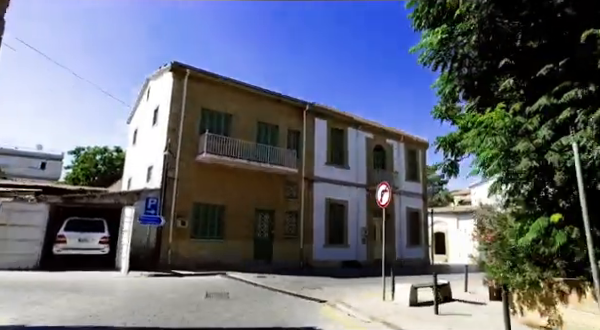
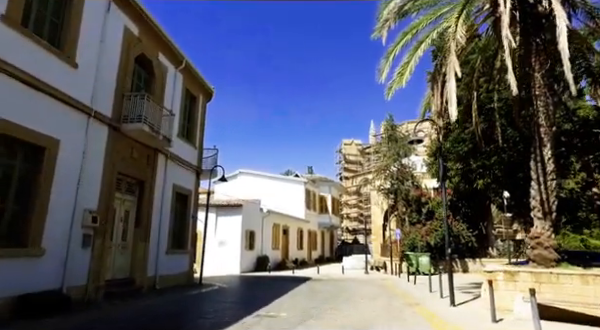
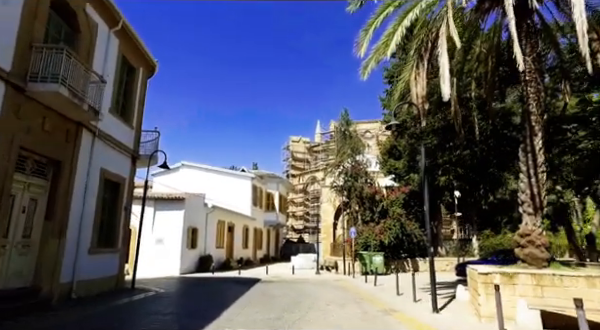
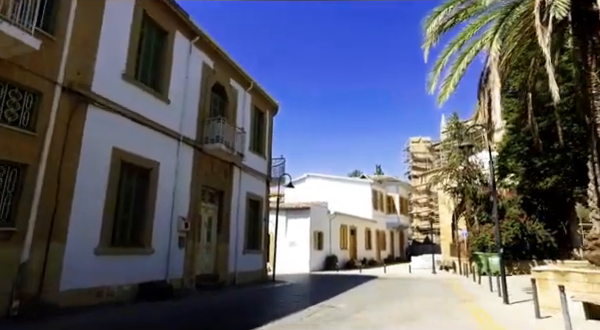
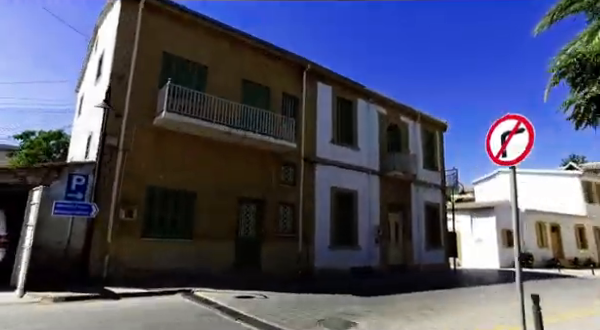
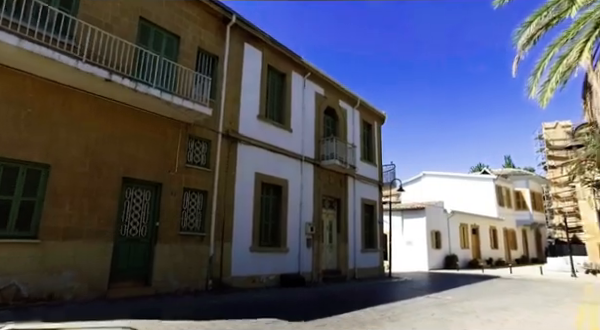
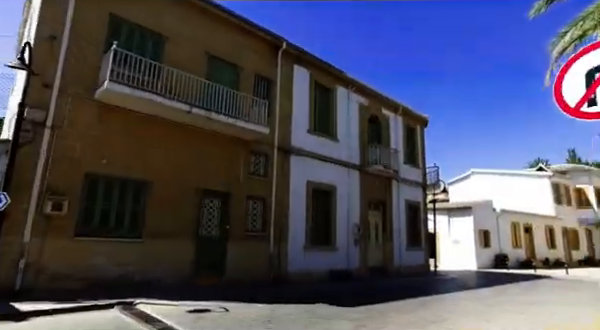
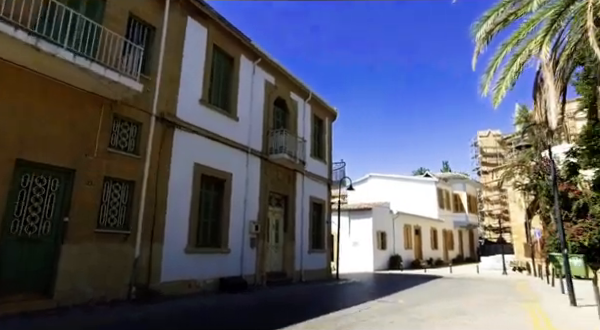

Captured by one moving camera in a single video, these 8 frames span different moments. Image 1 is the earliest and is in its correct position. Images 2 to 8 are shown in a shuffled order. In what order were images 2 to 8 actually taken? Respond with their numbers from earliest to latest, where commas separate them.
5, 7, 6, 8, 4, 2, 3
